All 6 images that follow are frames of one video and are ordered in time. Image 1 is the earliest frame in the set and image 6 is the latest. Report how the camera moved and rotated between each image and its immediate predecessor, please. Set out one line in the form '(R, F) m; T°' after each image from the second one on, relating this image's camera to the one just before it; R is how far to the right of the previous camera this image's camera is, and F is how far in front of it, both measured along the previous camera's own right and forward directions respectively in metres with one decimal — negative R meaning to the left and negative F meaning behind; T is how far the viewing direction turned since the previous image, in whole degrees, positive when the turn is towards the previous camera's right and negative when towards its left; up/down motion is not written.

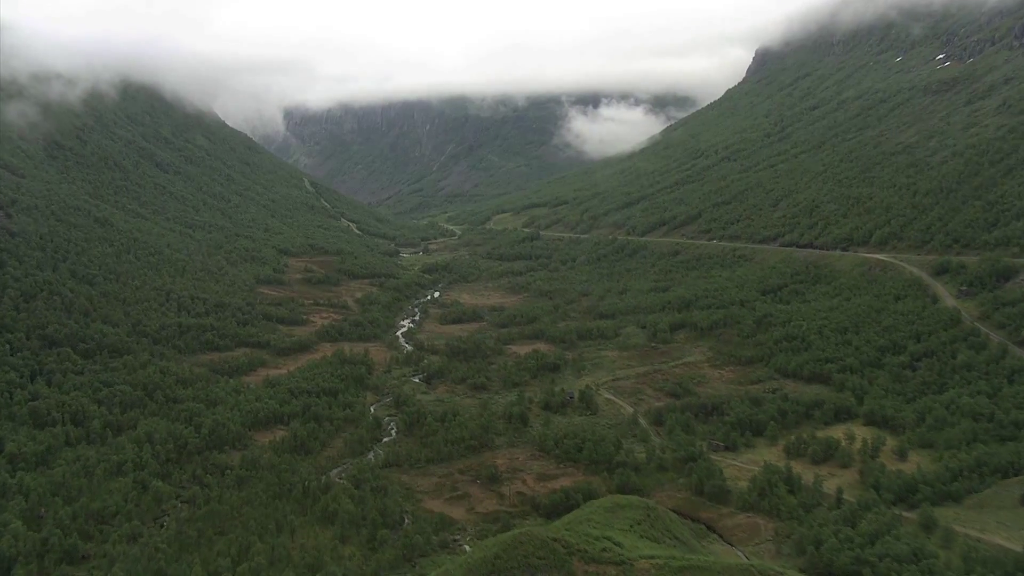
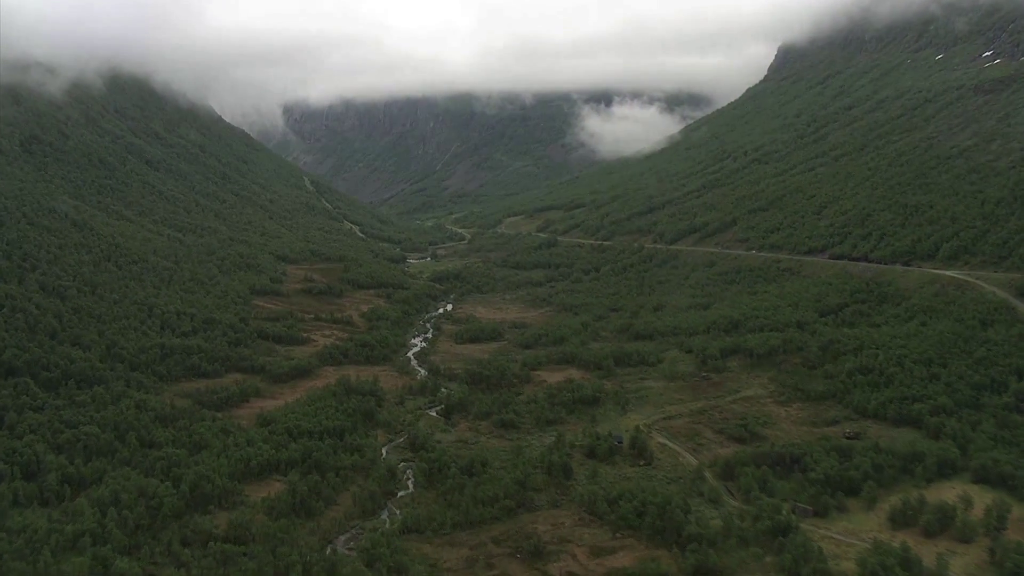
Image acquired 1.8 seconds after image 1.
(-2.8, +8.9) m; 0°
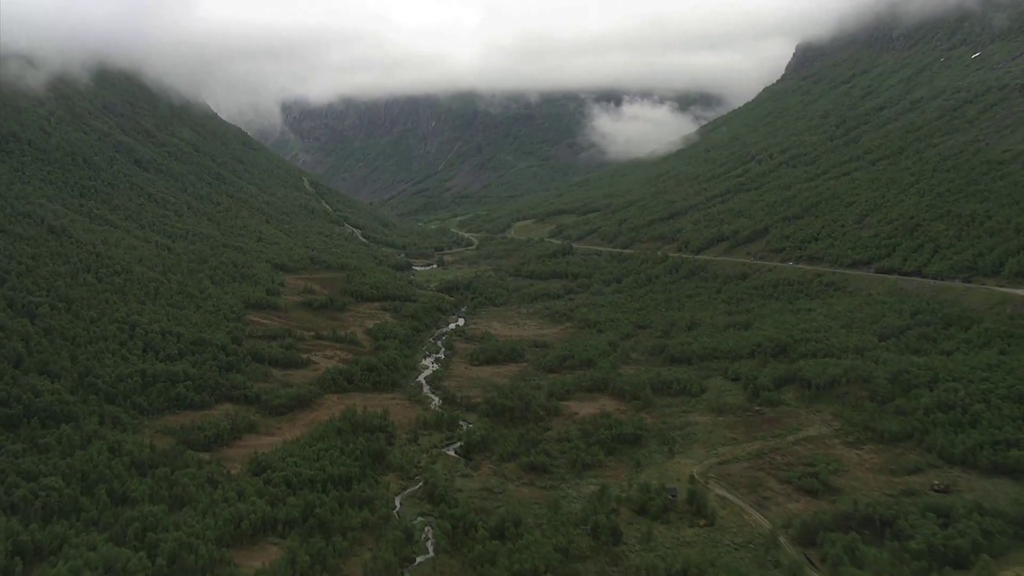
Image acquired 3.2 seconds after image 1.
(-2.3, +7.2) m; 0°
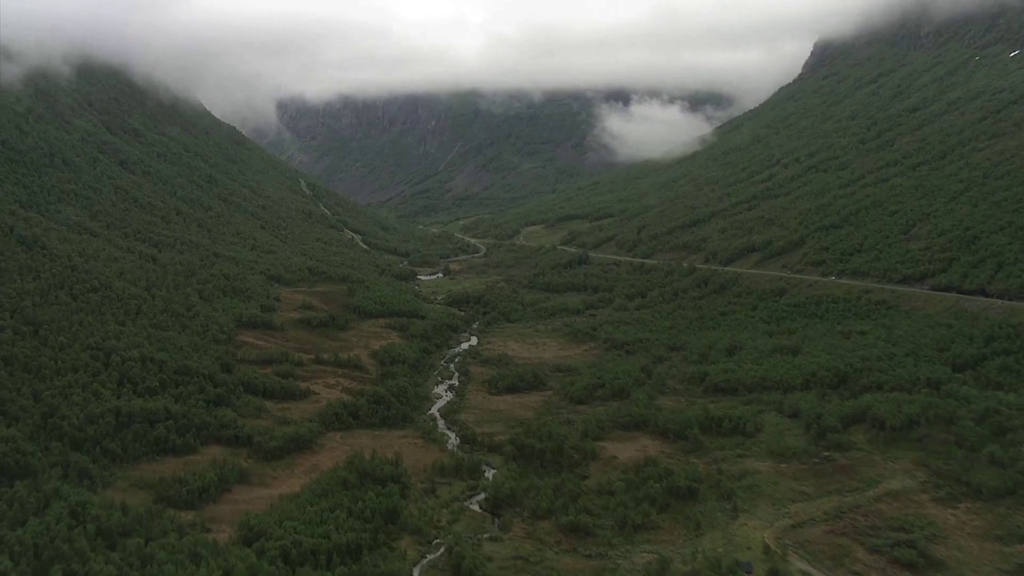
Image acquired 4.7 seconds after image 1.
(-2.4, +7.3) m; 0°
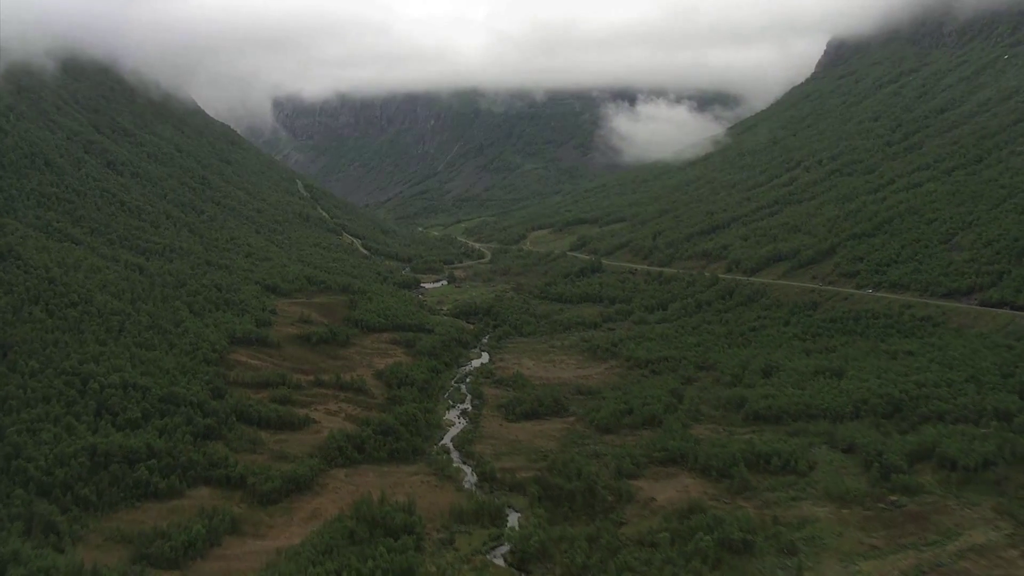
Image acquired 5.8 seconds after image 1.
(-1.9, +5.5) m; 0°
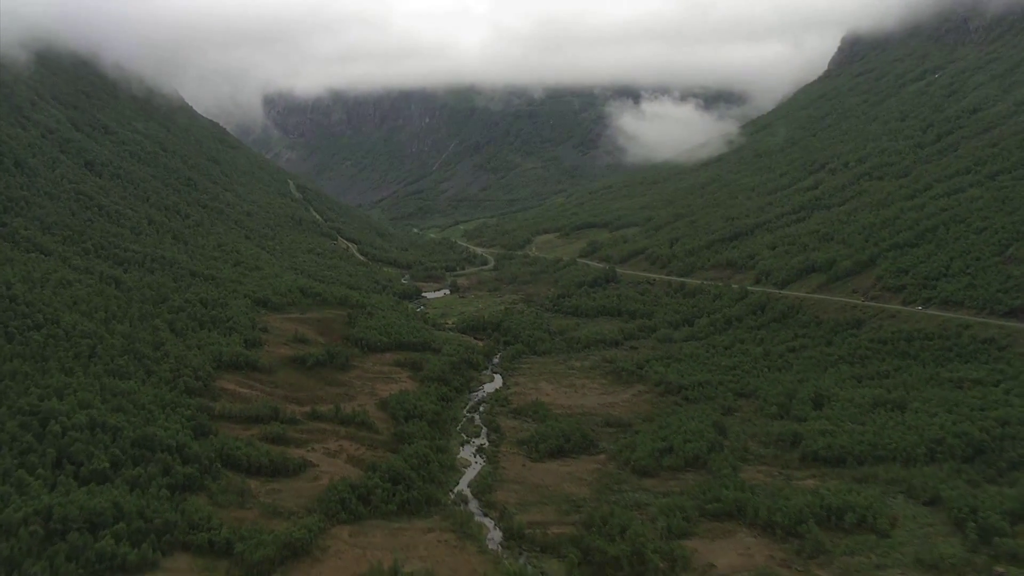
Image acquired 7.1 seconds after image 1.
(-2.3, +6.8) m; +1°
